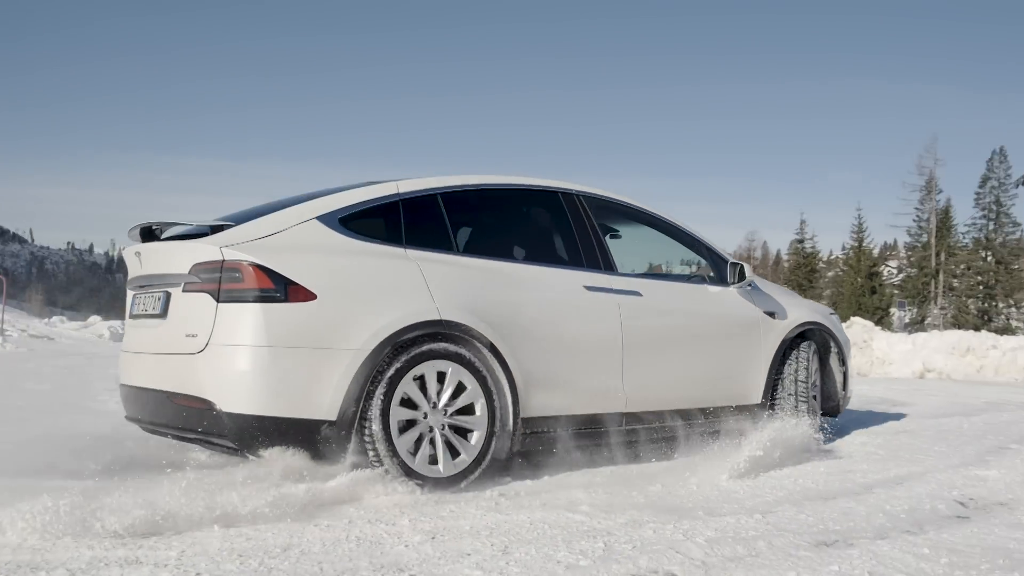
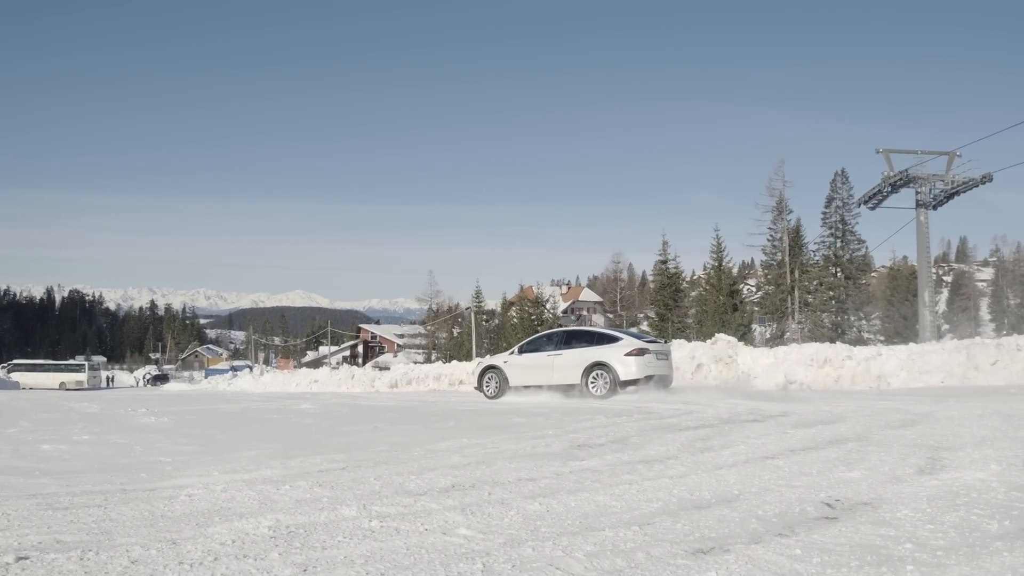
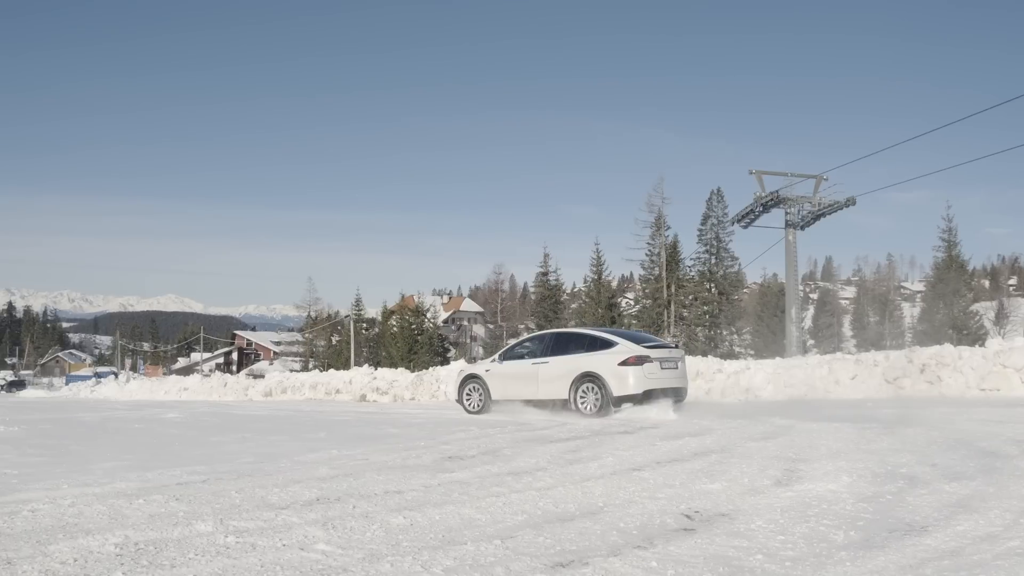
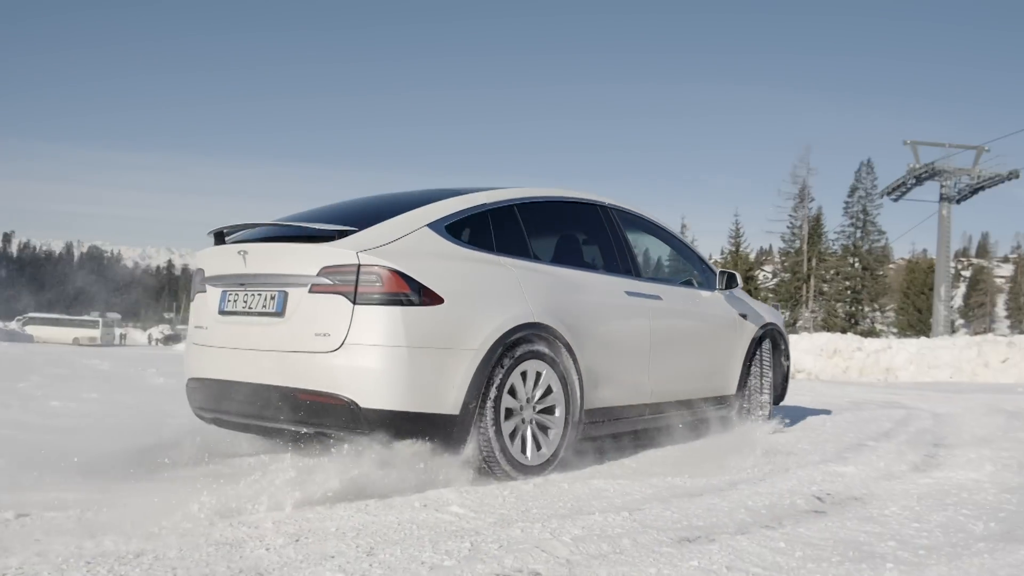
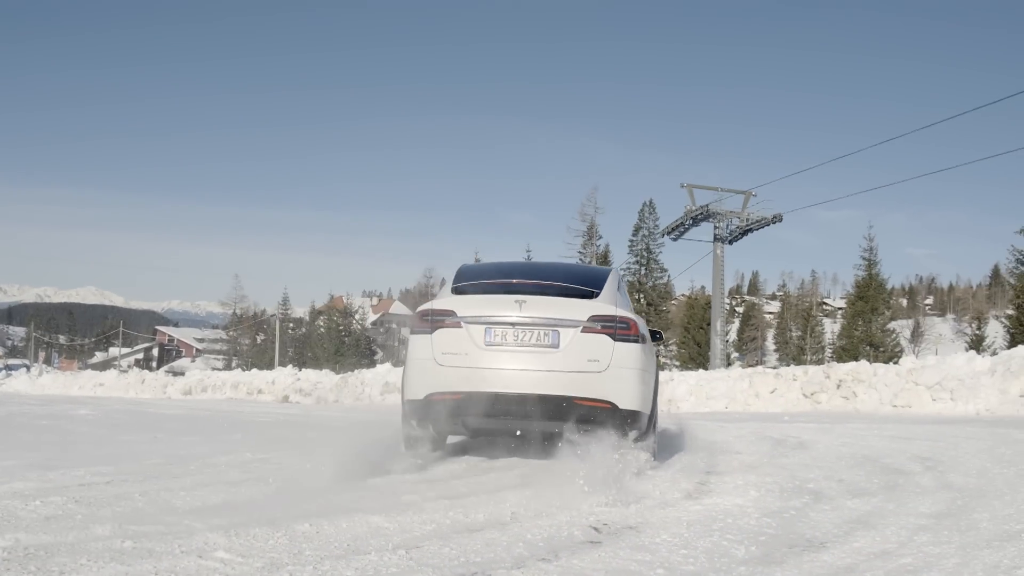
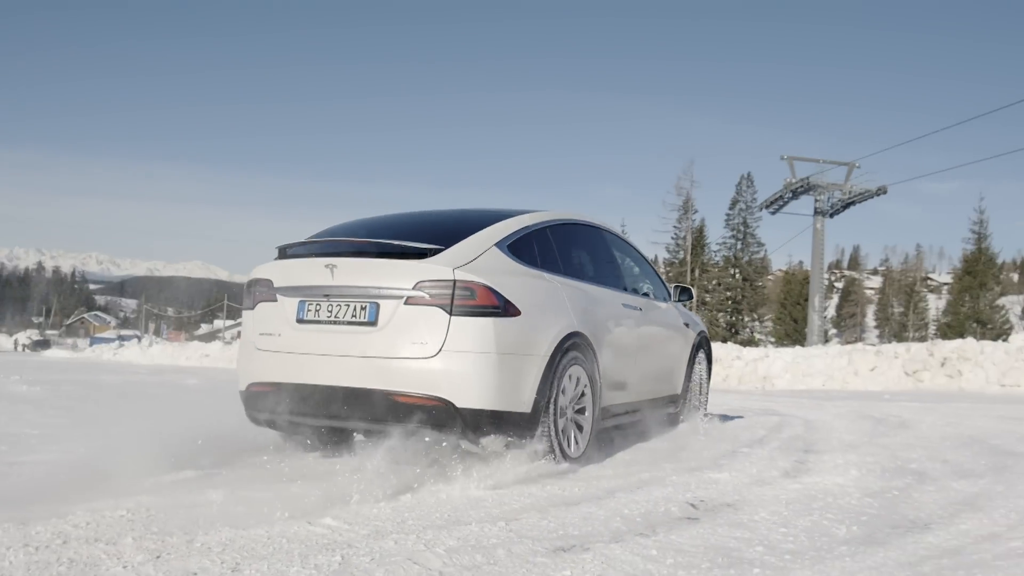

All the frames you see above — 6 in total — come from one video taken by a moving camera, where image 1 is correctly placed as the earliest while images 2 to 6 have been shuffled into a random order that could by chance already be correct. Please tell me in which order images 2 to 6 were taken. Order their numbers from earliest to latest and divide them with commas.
4, 6, 5, 3, 2
